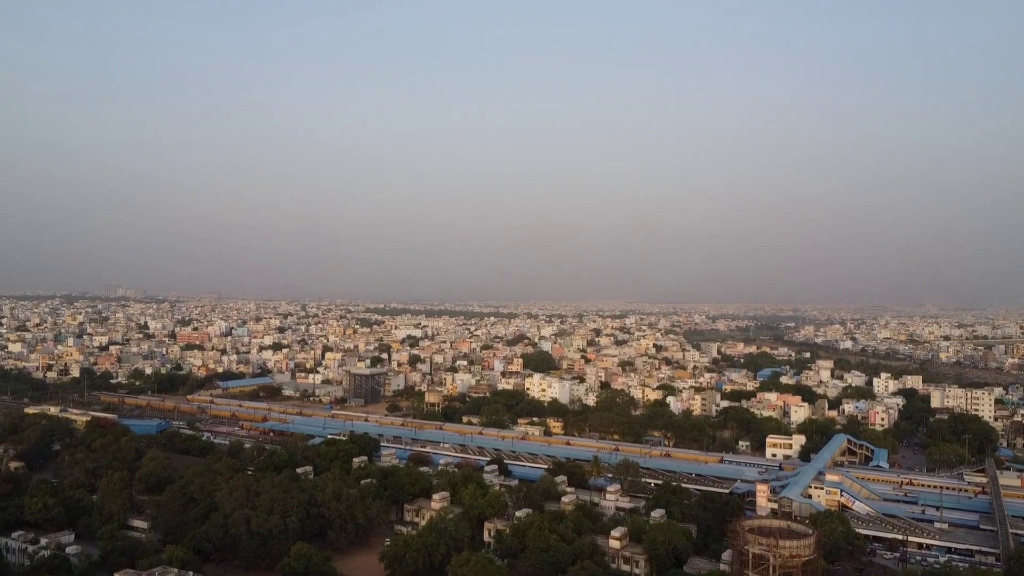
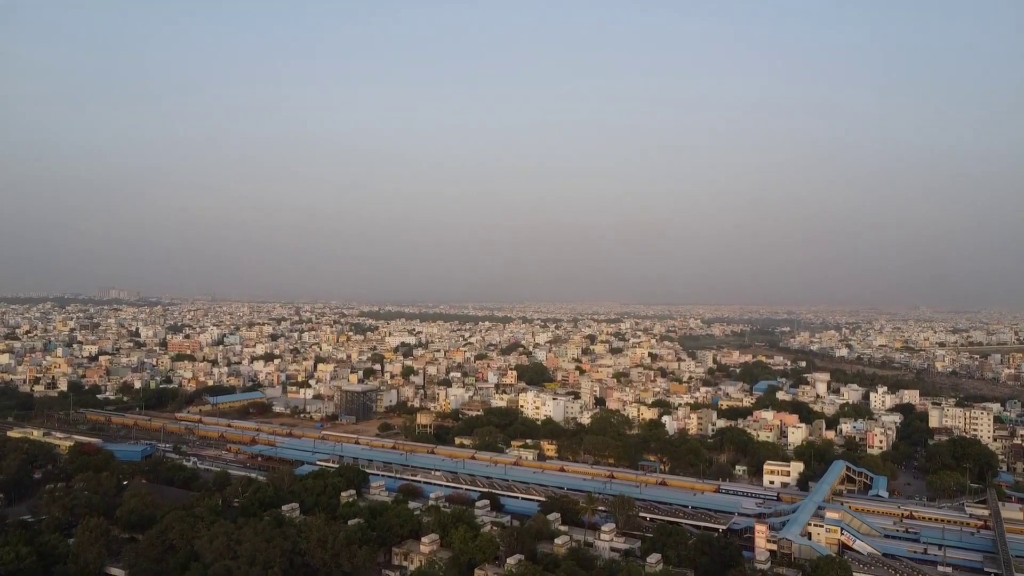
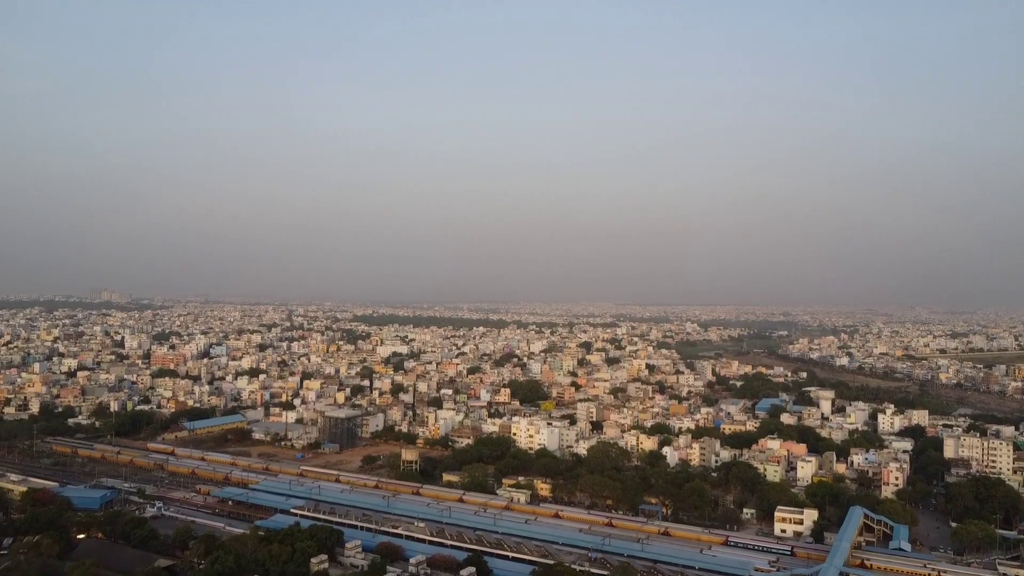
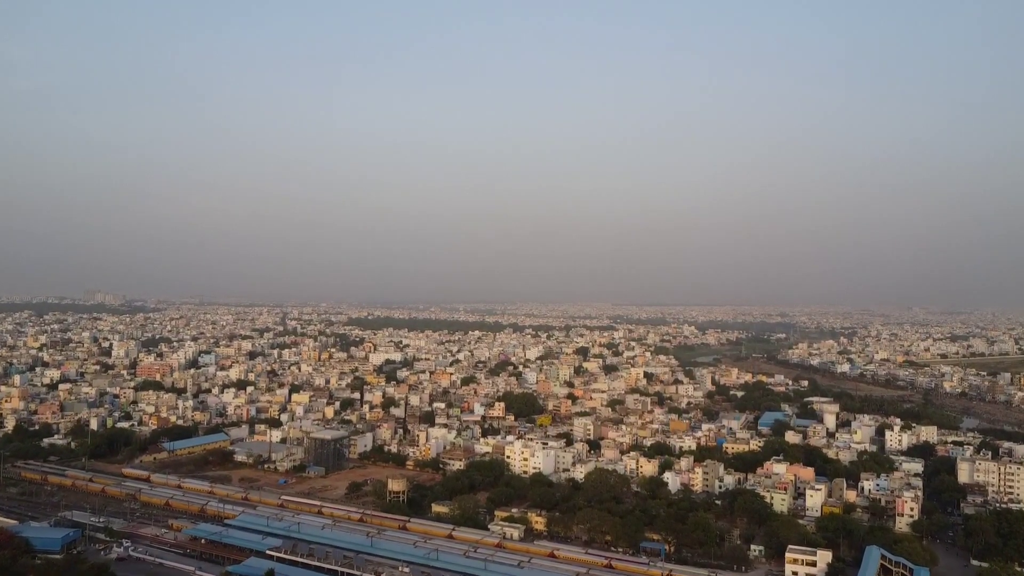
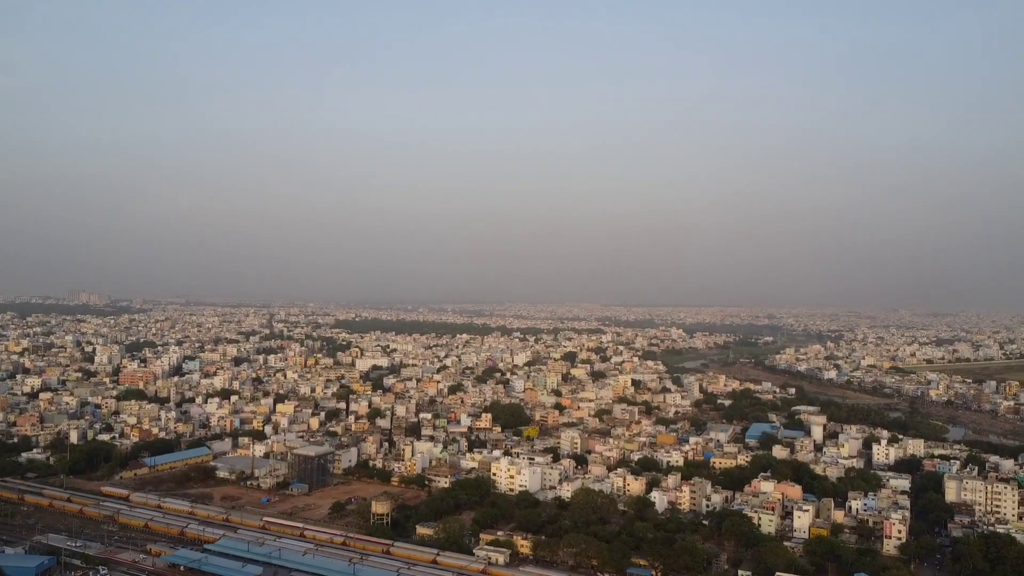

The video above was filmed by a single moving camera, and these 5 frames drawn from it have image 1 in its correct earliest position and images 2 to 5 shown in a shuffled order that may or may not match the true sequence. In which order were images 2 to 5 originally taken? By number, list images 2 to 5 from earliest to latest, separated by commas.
2, 3, 4, 5
